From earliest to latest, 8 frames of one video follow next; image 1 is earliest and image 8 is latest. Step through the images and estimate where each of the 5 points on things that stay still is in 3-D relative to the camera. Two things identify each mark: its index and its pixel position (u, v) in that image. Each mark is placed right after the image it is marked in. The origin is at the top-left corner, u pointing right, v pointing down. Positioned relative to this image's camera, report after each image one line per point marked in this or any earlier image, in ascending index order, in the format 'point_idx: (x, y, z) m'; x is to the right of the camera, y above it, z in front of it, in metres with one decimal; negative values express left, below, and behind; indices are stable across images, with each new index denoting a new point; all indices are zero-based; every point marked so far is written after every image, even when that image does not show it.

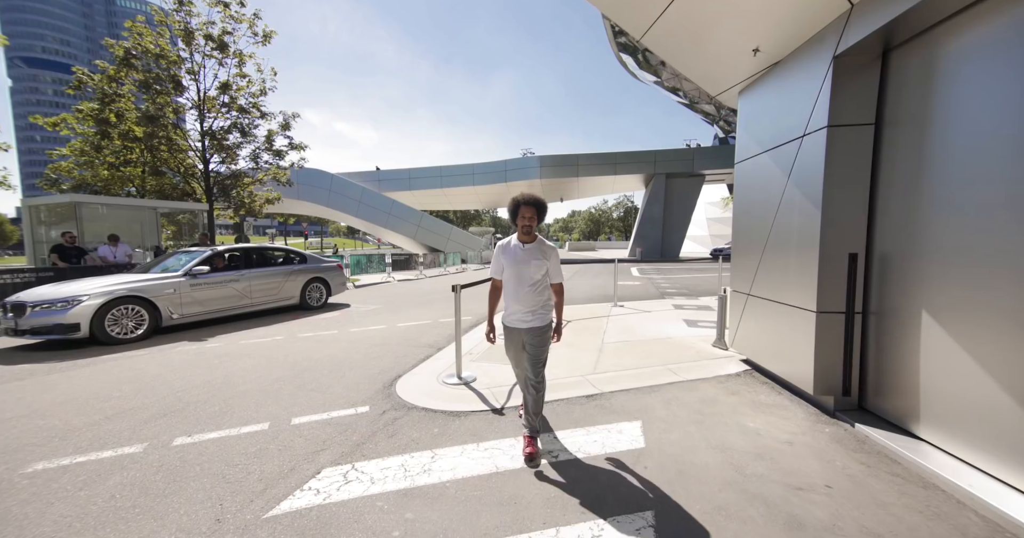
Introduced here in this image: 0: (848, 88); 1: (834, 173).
0: (+2.9, +1.5, +3.3) m
1: (+2.8, +0.8, +3.4) m
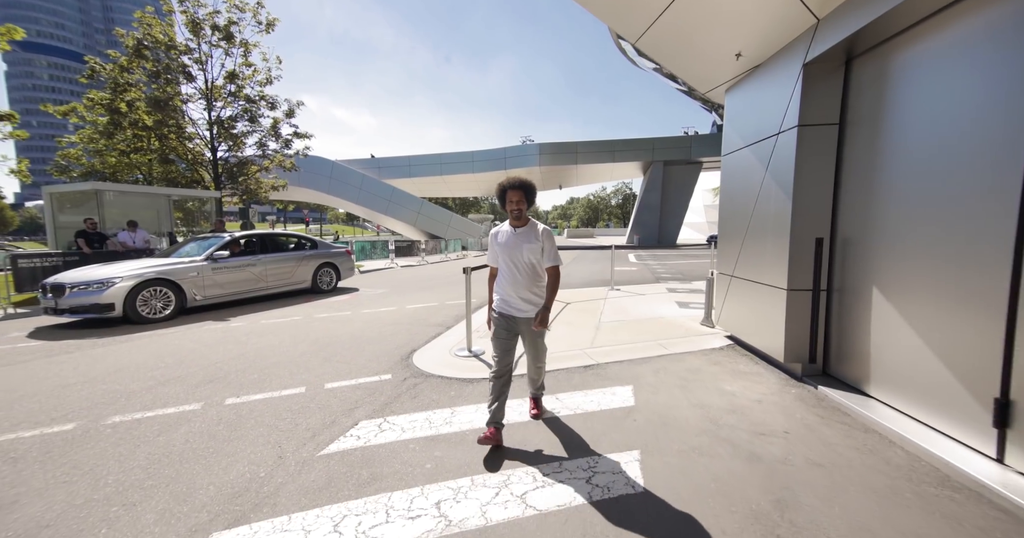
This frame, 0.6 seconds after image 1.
0: (+3.0, +1.7, +3.7) m
1: (+2.9, +1.0, +3.8) m
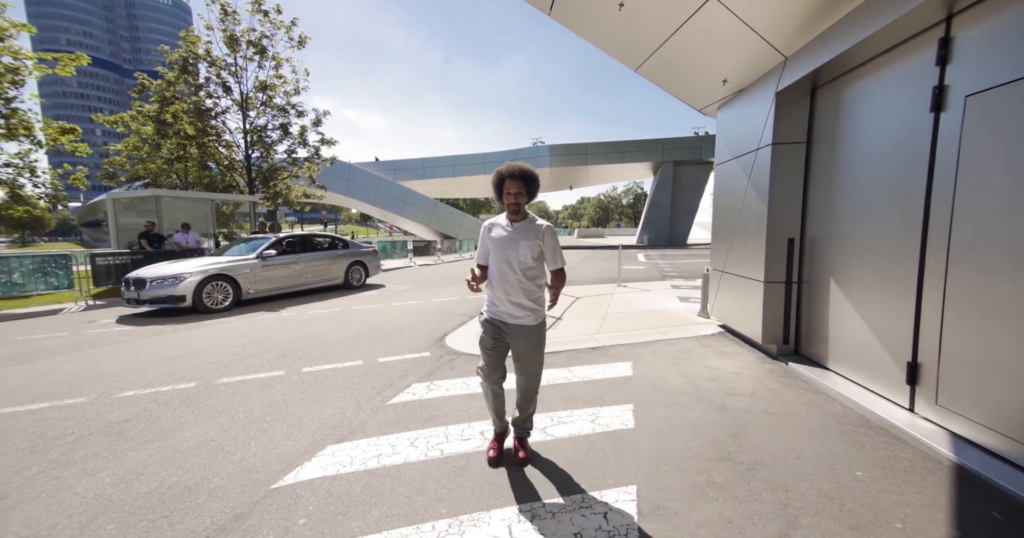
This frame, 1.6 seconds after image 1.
0: (+3.2, +1.8, +4.4) m
1: (+3.1, +1.0, +4.5) m
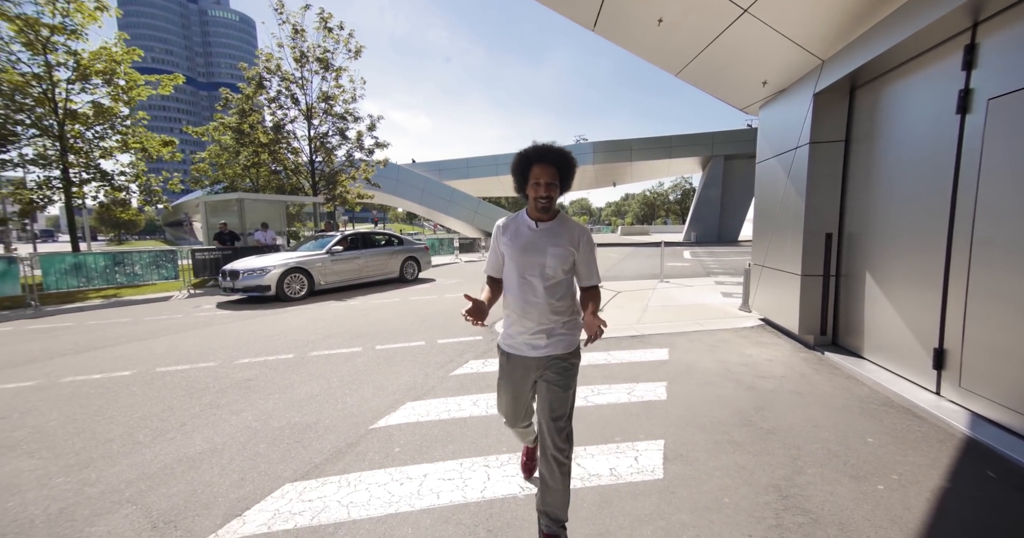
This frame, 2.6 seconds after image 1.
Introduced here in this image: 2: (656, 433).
0: (+3.8, +1.8, +4.6) m
1: (+3.7, +1.1, +4.7) m
2: (+1.1, -1.3, +2.9) m
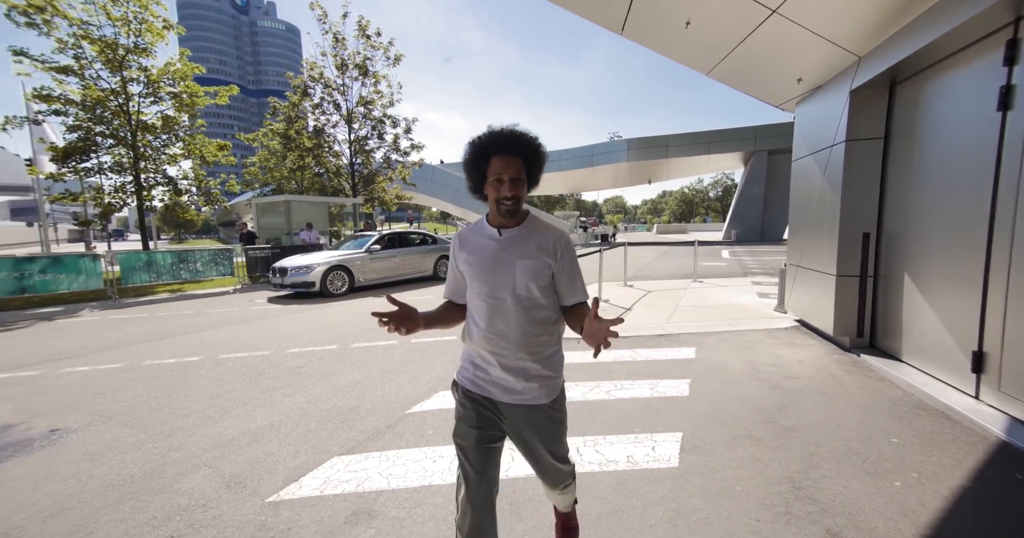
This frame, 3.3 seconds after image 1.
0: (+4.1, +1.8, +4.5) m
1: (+4.0, +1.1, +4.6) m
2: (+1.3, -1.3, +3.1) m
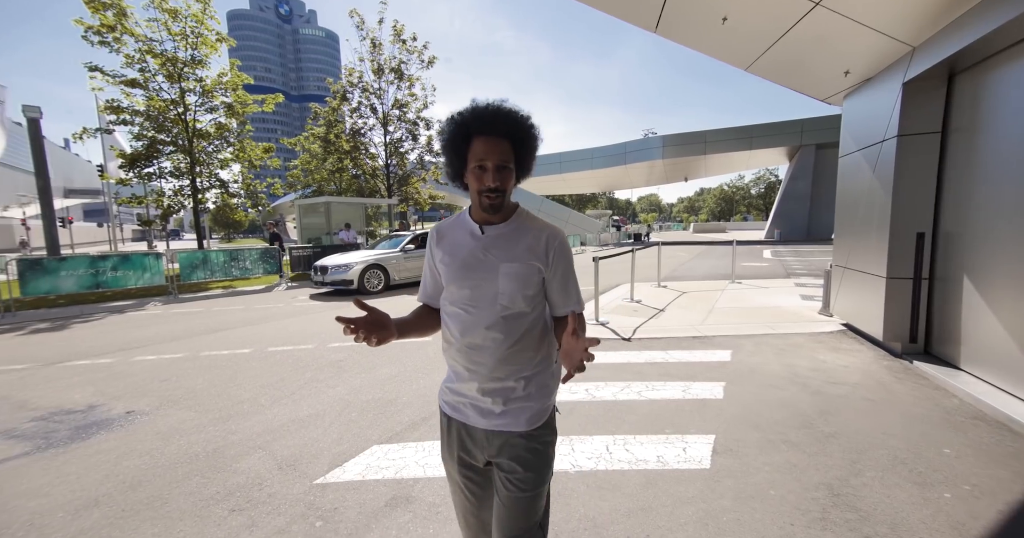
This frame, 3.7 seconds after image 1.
0: (+4.5, +1.8, +4.2) m
1: (+4.4, +1.1, +4.3) m
2: (+1.6, -1.3, +3.0) m
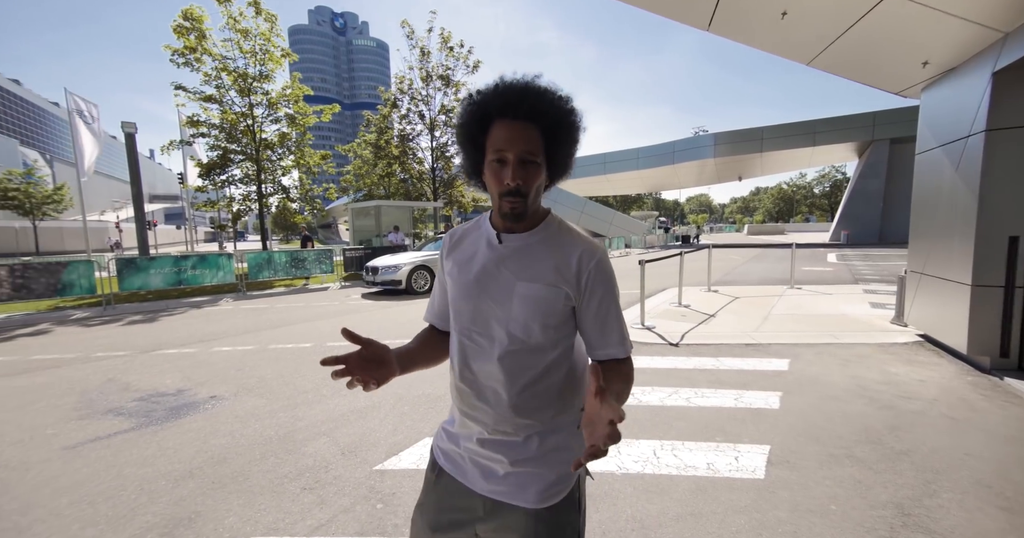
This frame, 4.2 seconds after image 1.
0: (+5.0, +1.8, +3.8) m
1: (+4.9, +1.0, +3.9) m
2: (+1.9, -1.3, +2.9) m
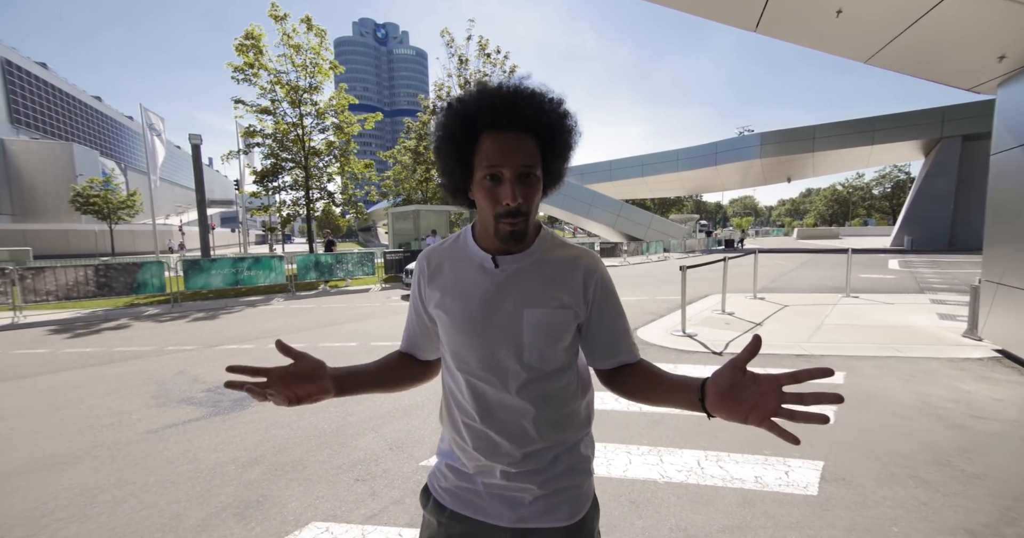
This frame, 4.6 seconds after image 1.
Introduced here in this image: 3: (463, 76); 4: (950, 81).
0: (+5.4, +1.7, +3.4) m
1: (+5.3, +1.0, +3.5) m
2: (+2.2, -1.4, +2.8) m
3: (-2.4, +9.3, +18.5) m
4: (+5.9, +2.6, +5.2) m
